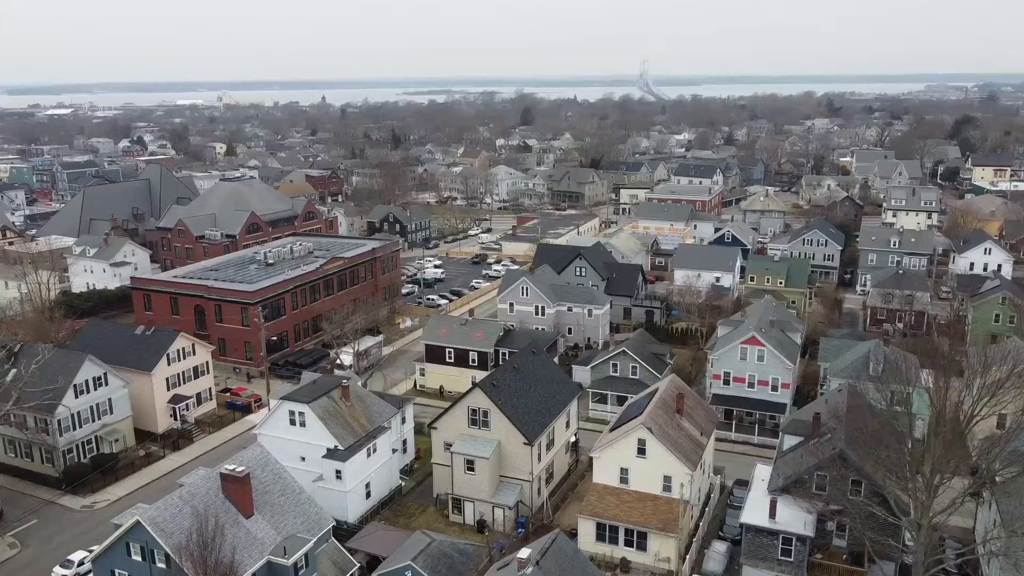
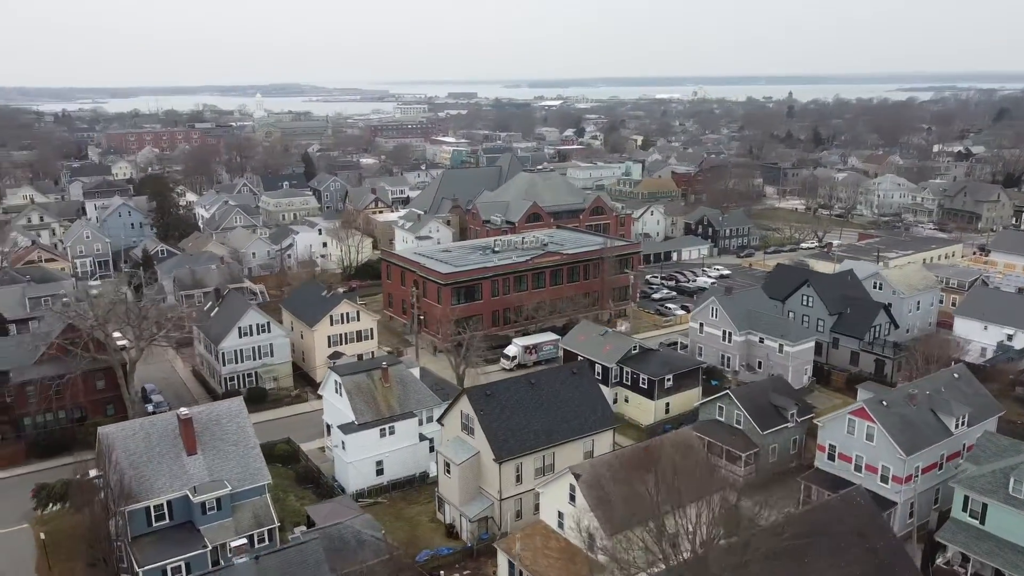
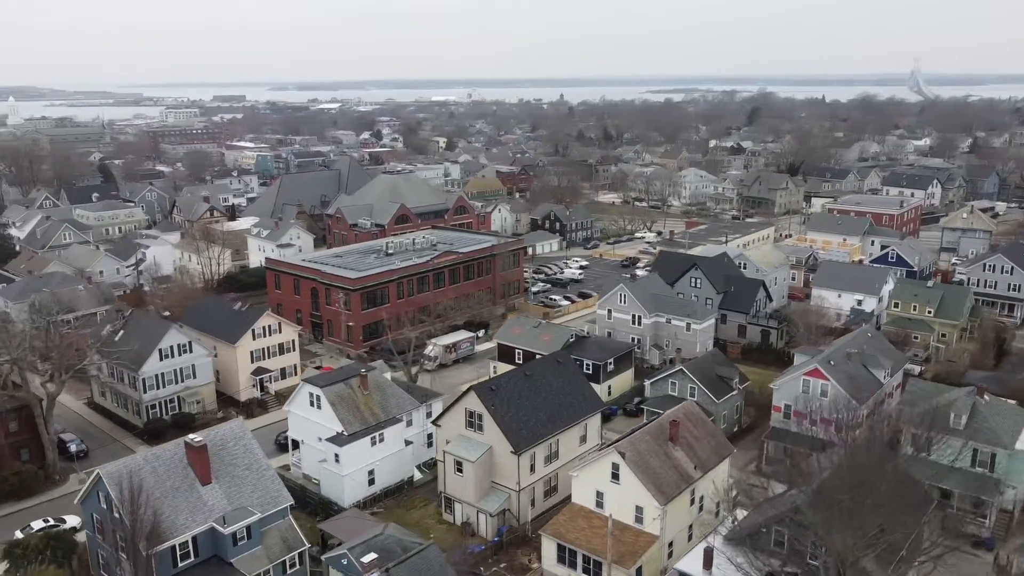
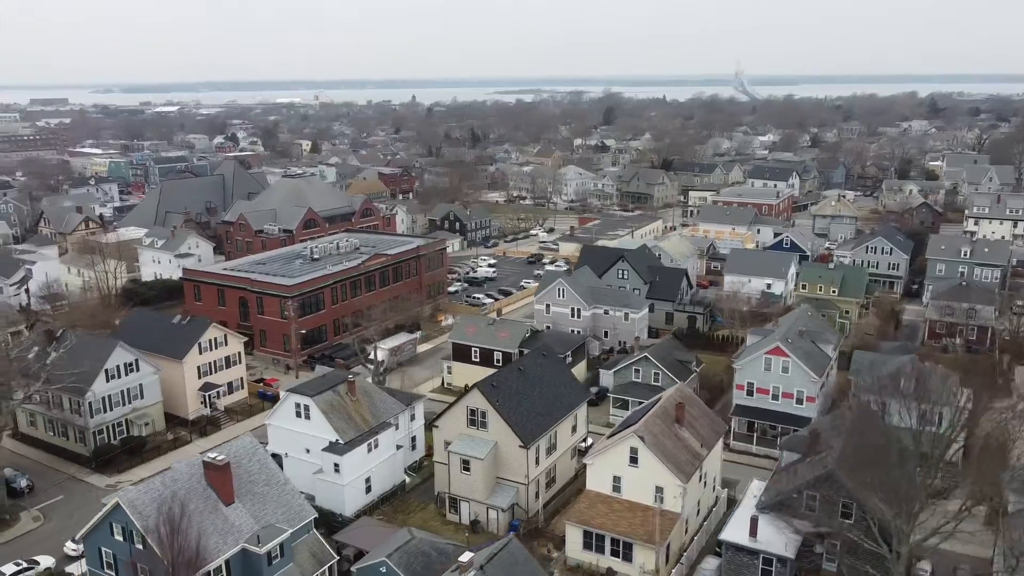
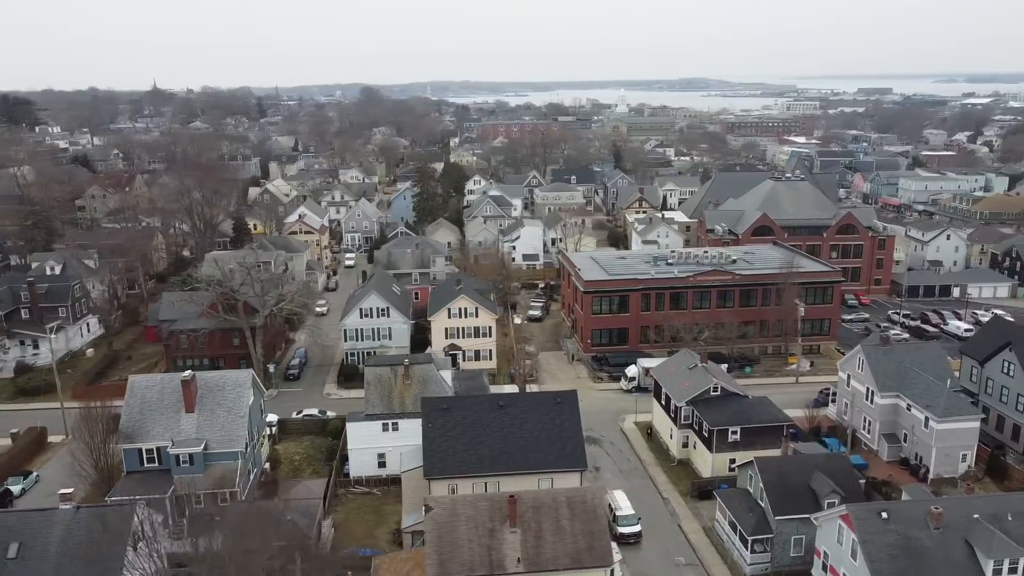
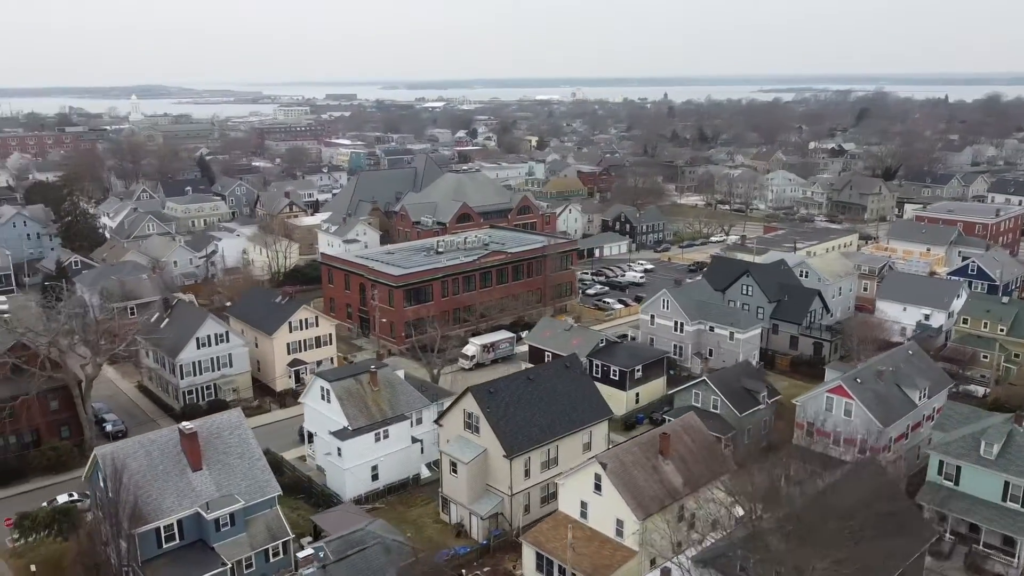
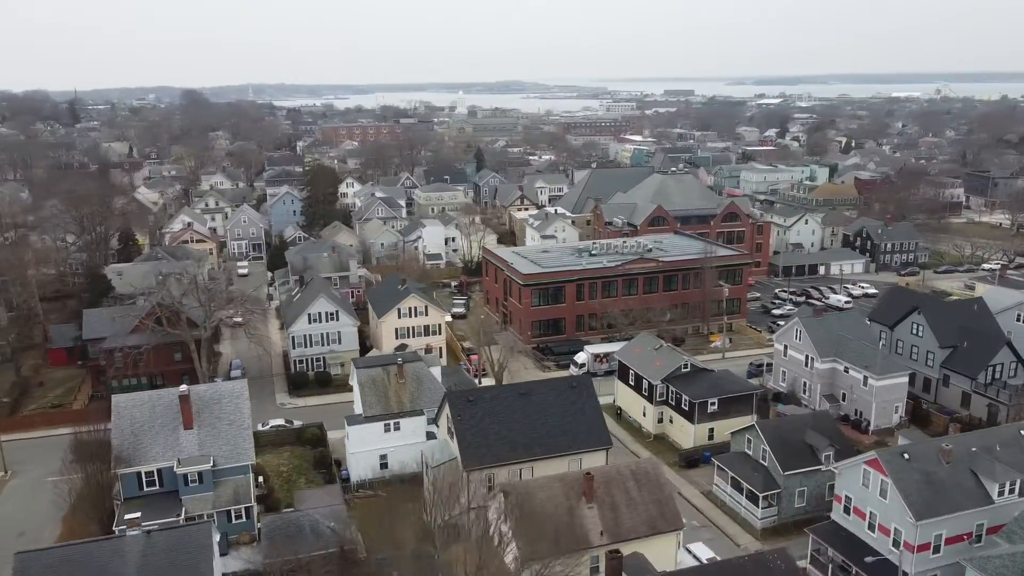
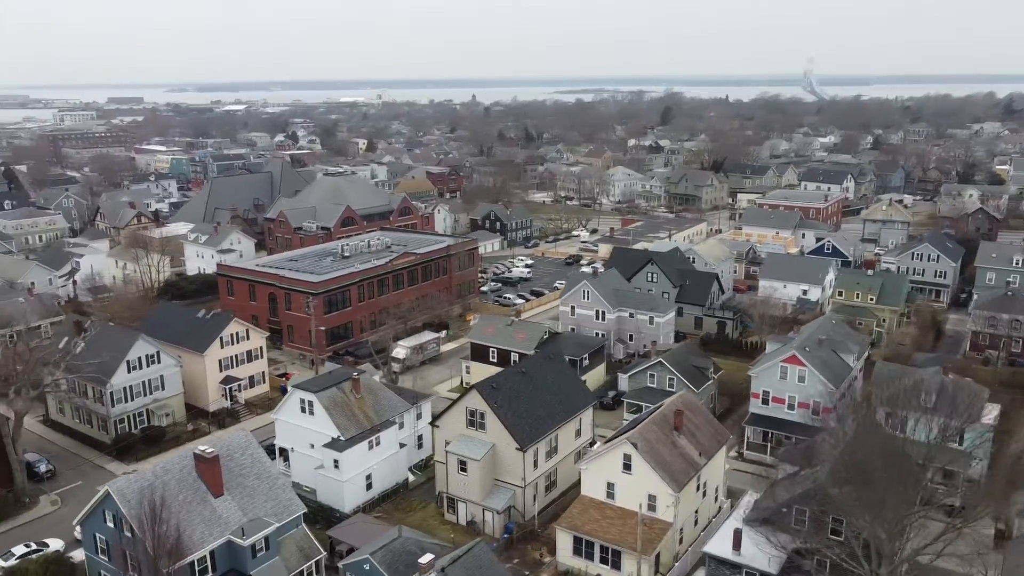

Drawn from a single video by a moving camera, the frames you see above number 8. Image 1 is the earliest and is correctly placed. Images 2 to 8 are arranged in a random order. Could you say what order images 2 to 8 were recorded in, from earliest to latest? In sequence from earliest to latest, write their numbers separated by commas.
4, 8, 3, 6, 2, 7, 5
